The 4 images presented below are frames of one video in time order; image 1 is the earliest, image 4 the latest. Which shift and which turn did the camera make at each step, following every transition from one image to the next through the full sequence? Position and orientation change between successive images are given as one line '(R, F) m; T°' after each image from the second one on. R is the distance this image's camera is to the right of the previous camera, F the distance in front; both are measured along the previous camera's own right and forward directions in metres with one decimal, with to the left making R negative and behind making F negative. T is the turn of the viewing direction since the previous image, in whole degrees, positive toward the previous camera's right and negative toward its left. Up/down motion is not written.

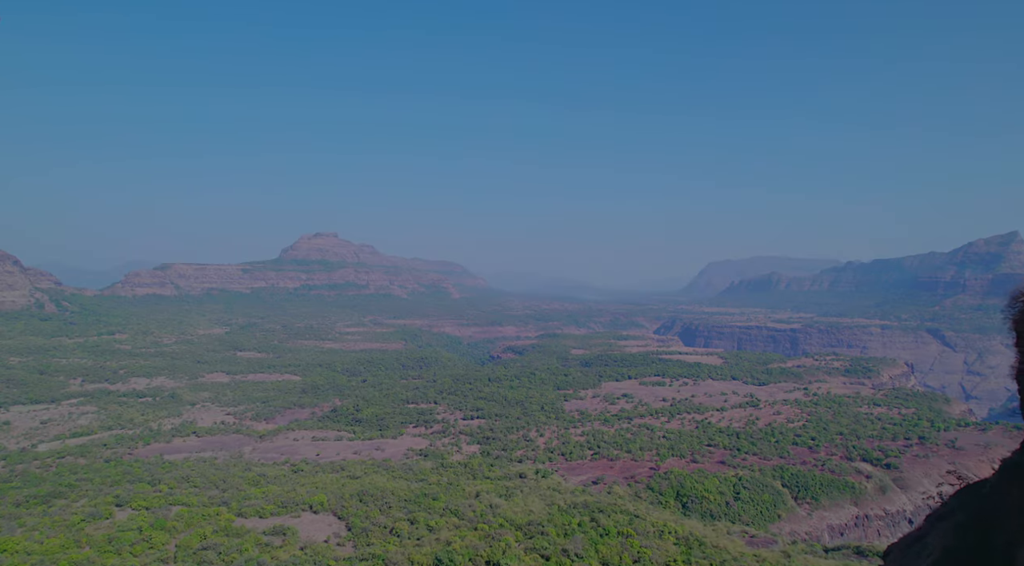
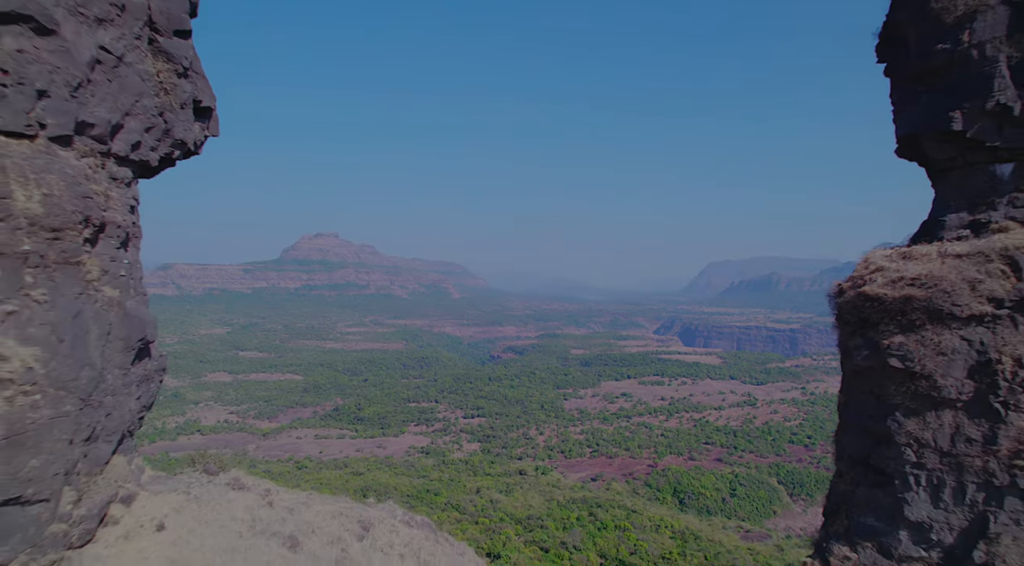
(0.0, -3.0) m; 0°
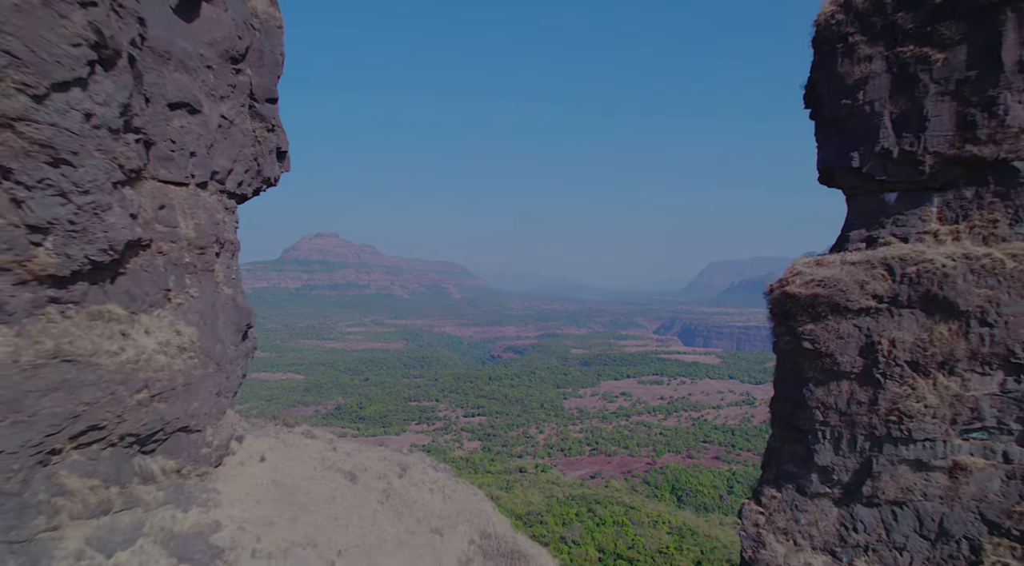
(0.0, -2.2) m; 0°
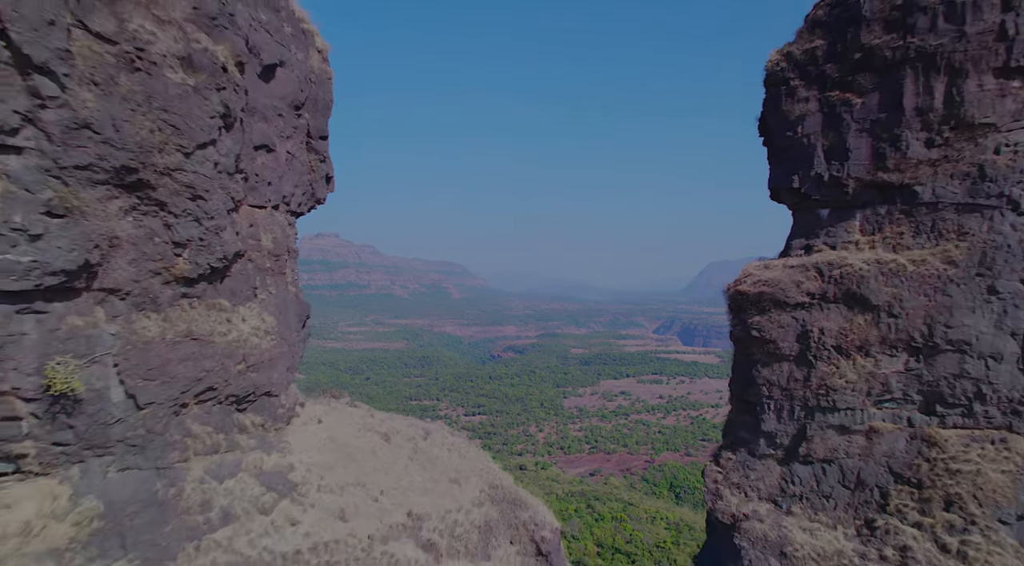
(0.0, -2.1) m; 0°
